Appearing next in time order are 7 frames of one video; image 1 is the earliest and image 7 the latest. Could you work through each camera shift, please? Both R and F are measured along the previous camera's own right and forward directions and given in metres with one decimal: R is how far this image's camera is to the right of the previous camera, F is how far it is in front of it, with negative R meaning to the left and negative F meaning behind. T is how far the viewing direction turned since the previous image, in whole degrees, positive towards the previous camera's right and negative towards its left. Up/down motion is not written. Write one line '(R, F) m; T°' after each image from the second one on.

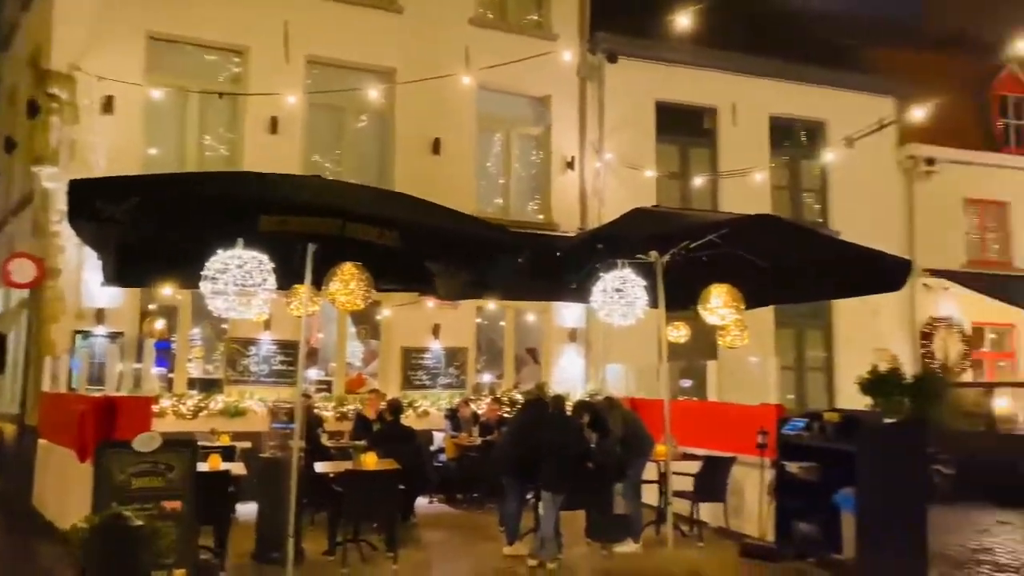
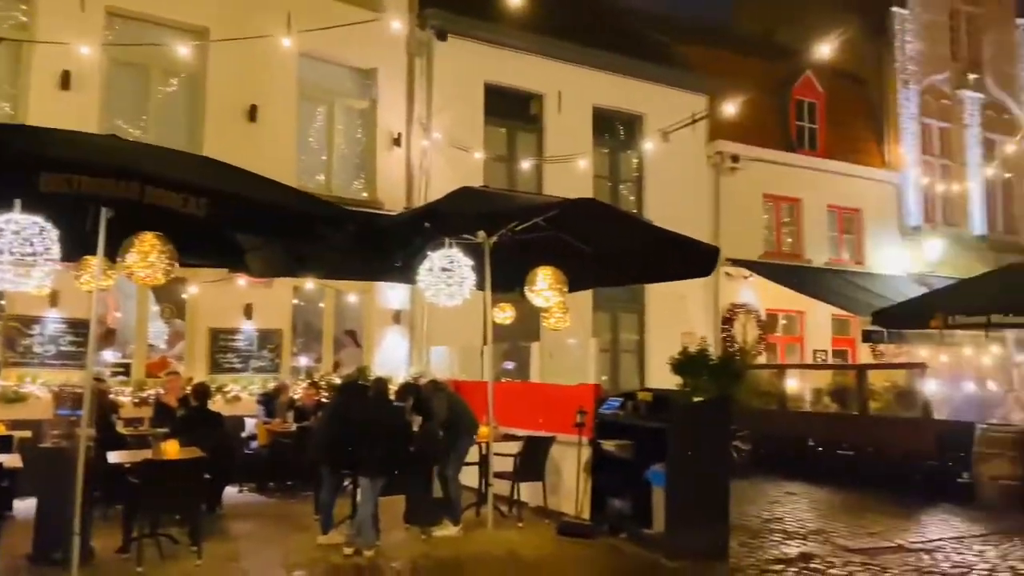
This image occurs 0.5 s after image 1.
(0.0, +0.2) m; +12°
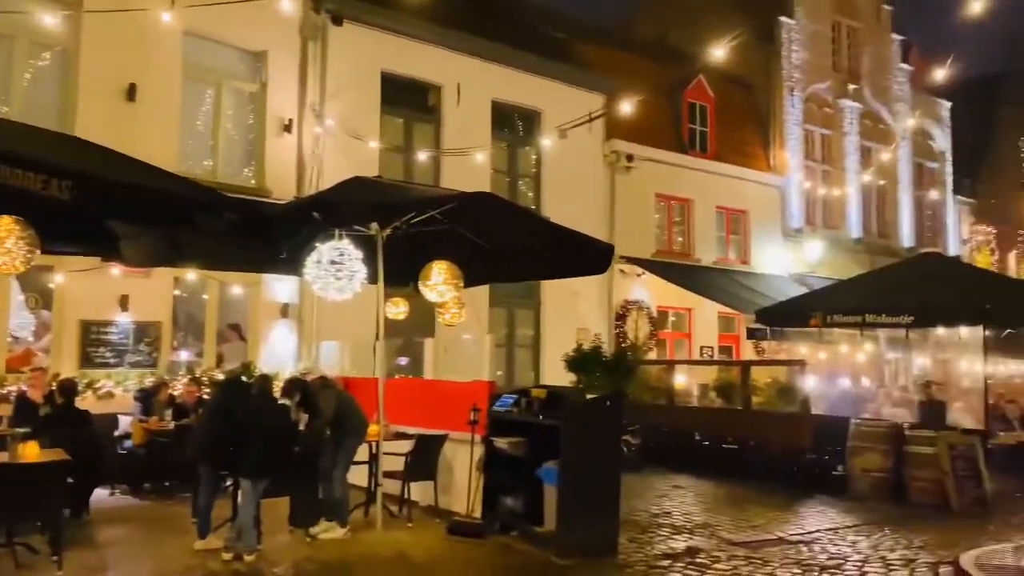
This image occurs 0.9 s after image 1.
(0.0, +0.2) m; +7°
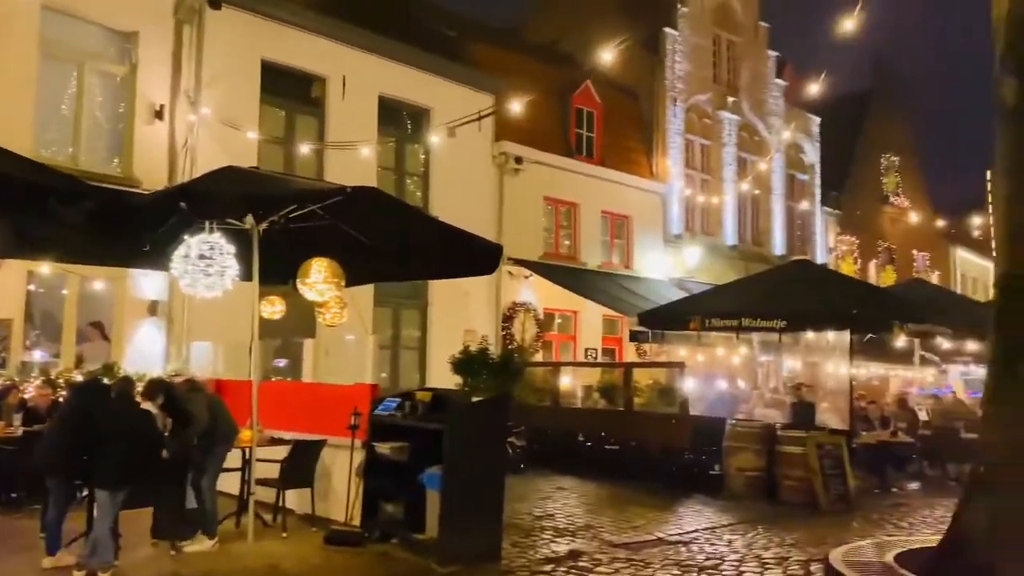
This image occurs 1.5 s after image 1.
(0.0, +0.2) m; +8°
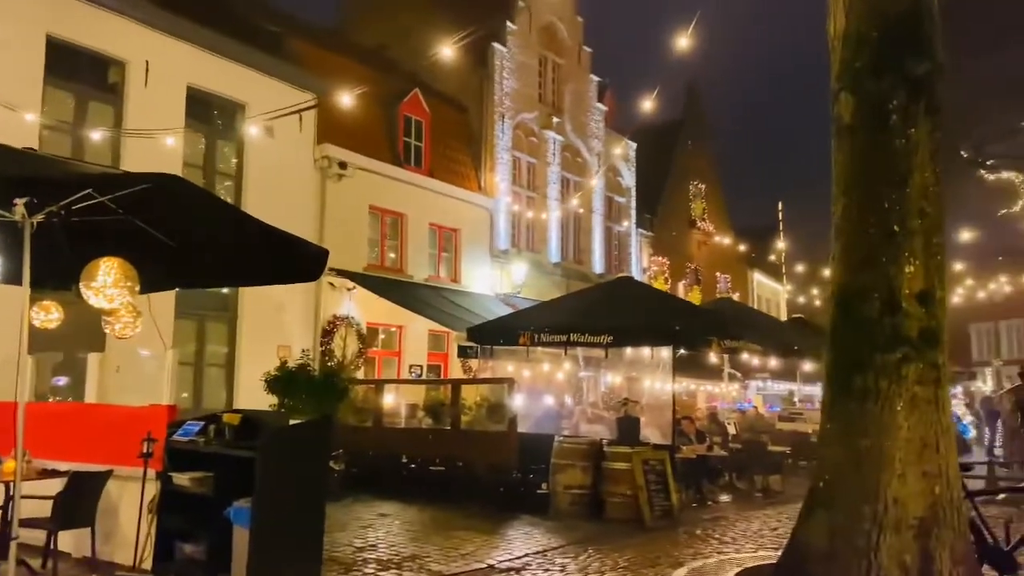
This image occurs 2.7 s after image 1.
(-0.1, +0.6) m; +12°
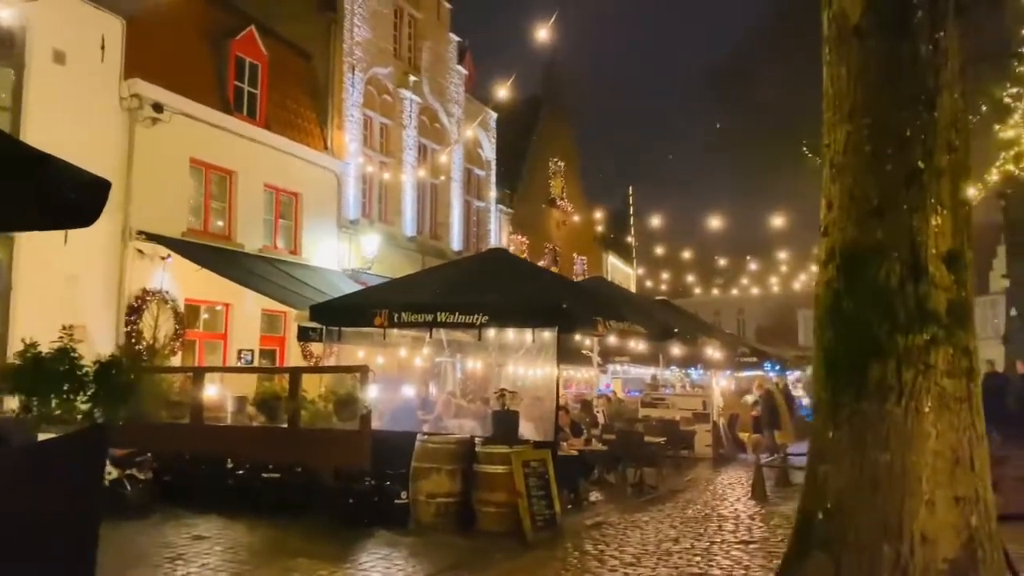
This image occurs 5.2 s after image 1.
(-0.2, +1.9) m; +11°
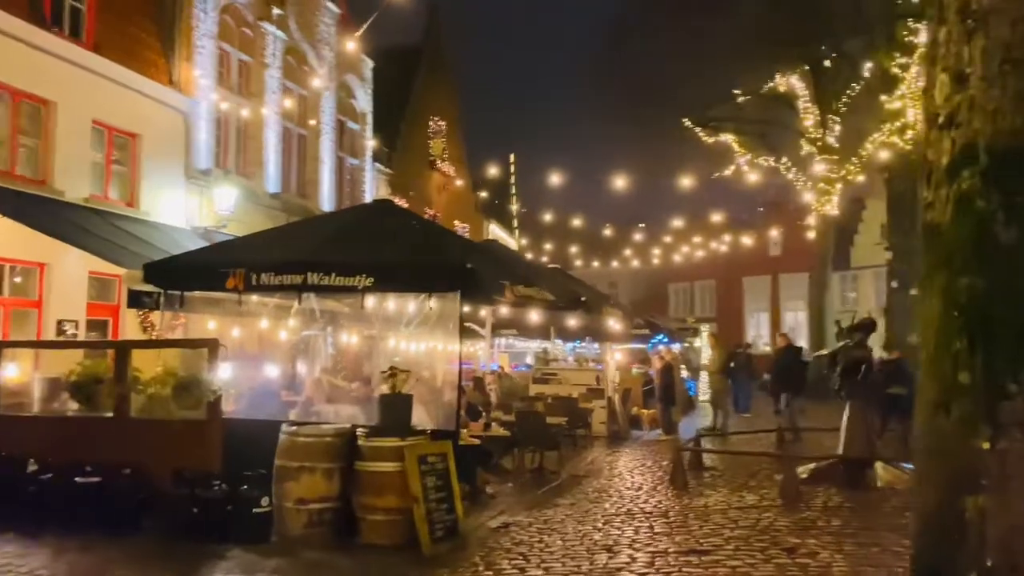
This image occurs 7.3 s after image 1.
(-0.2, +1.8) m; +9°
